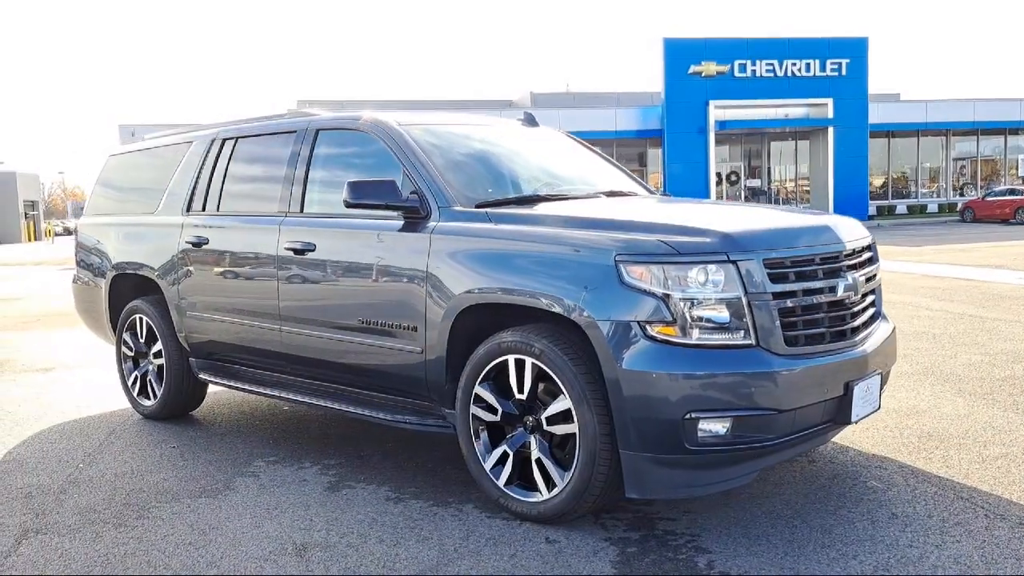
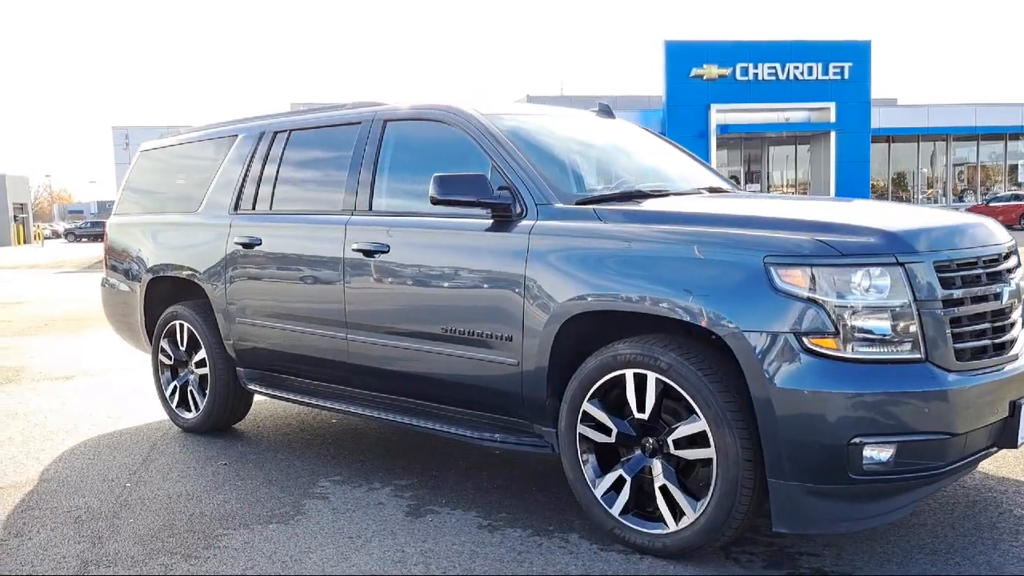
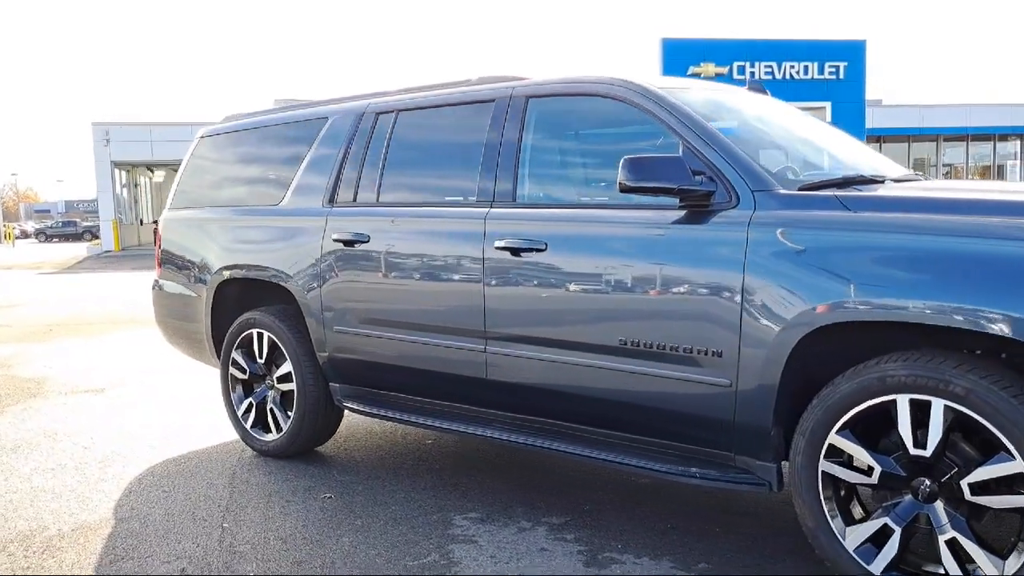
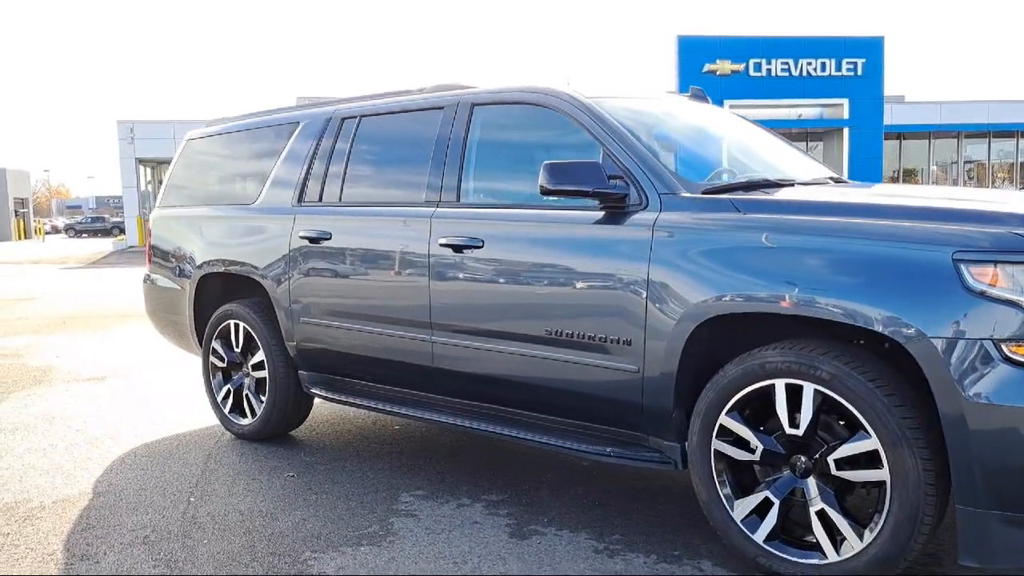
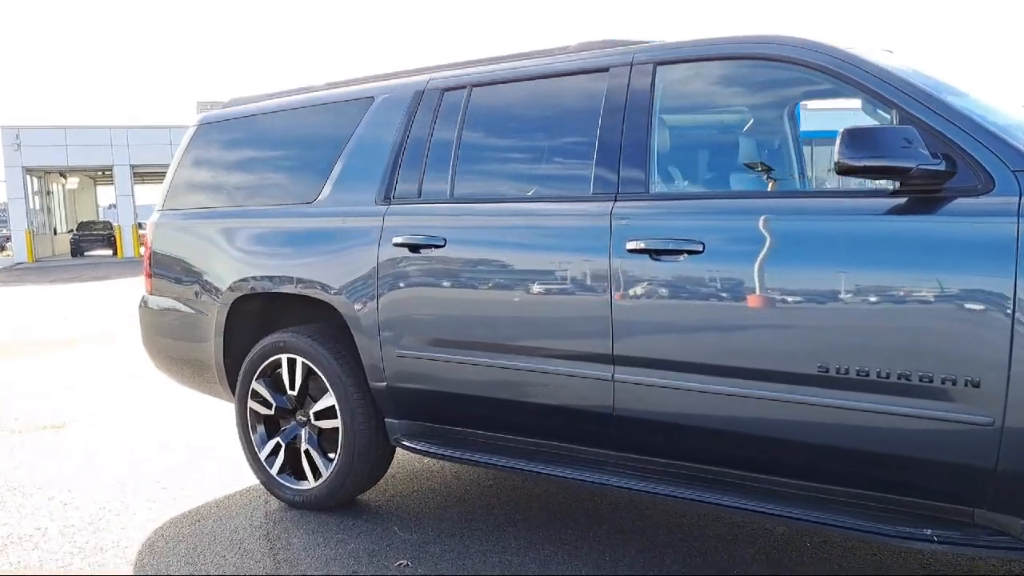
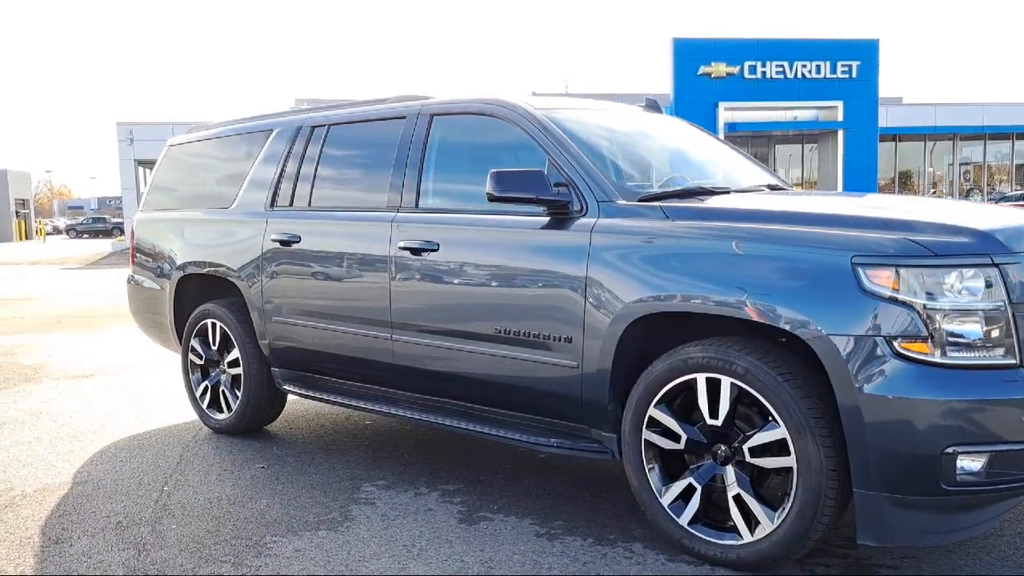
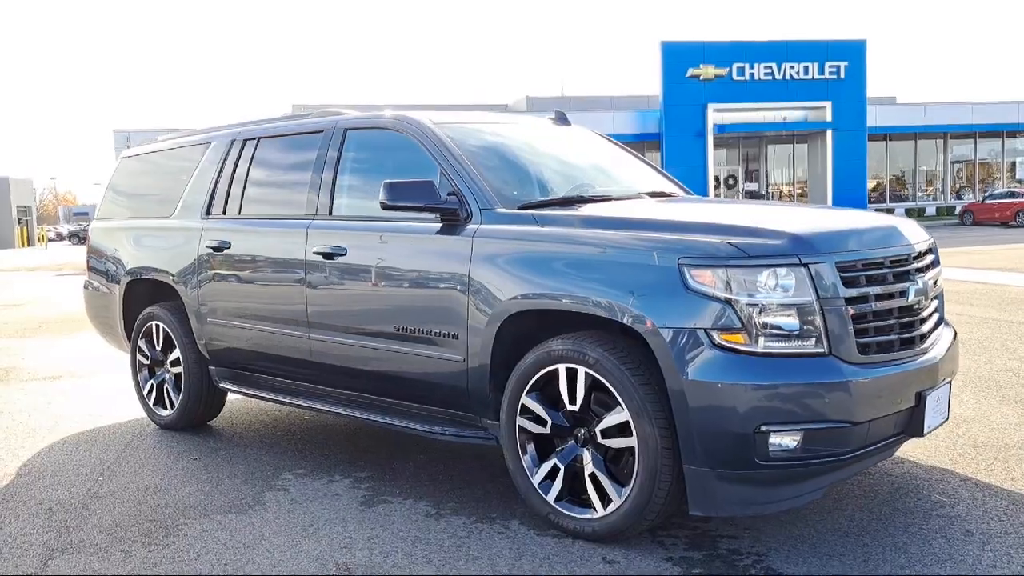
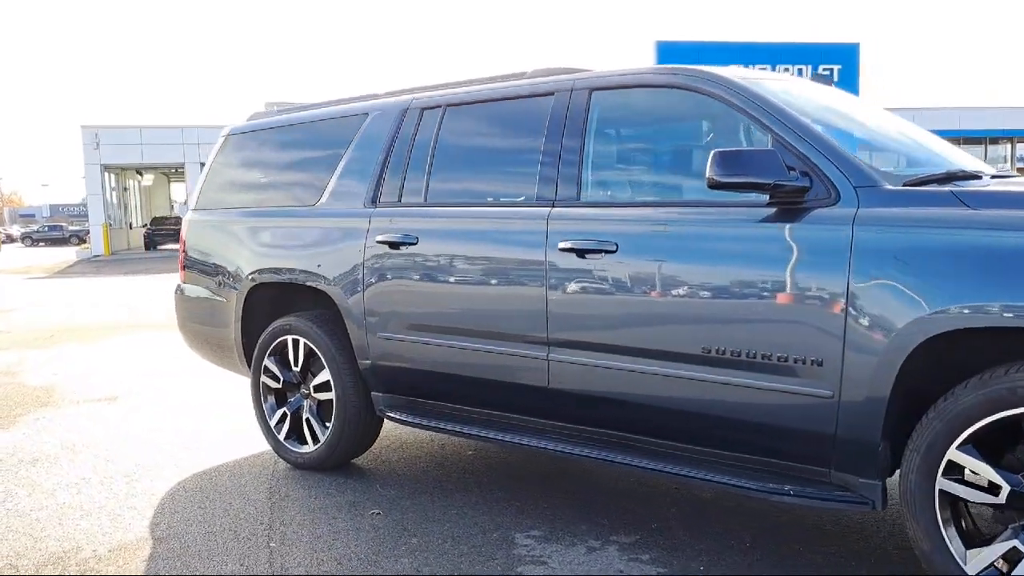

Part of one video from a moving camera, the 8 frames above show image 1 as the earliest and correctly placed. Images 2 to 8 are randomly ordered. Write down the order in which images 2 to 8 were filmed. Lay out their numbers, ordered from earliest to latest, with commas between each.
7, 2, 6, 4, 3, 8, 5
